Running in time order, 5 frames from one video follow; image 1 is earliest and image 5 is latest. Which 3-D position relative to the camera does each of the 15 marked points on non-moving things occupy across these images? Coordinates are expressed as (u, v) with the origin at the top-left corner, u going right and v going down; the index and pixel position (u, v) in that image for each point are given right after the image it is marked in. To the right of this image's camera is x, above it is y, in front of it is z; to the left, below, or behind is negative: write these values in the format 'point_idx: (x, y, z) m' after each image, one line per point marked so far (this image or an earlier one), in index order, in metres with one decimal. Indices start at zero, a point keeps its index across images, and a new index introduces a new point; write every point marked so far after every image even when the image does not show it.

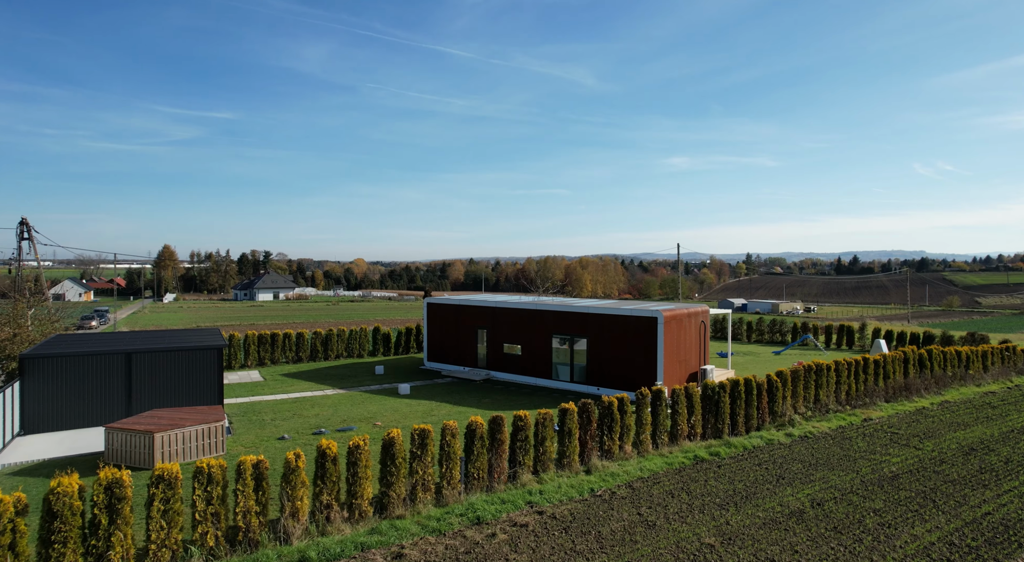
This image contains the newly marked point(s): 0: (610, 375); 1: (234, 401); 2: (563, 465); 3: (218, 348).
0: (+2.7, -2.7, +19.9) m
1: (-7.2, -3.1, +18.2) m
2: (+0.9, -3.2, +12.2) m
3: (-6.5, -1.5, +15.8) m
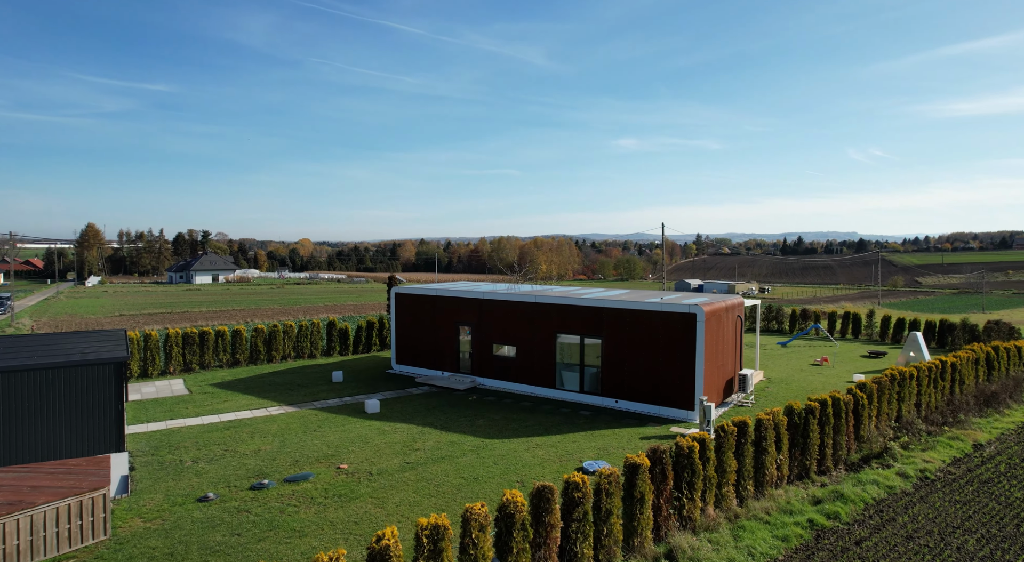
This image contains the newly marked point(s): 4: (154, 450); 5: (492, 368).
0: (+2.7, -2.4, +15.9) m
1: (-7.1, -2.8, +13.5) m
2: (+1.4, -3.1, +8.1) m
3: (-6.2, -1.3, +11.1) m
4: (-6.3, -2.9, +12.1) m
5: (-0.5, -2.2, +17.8) m
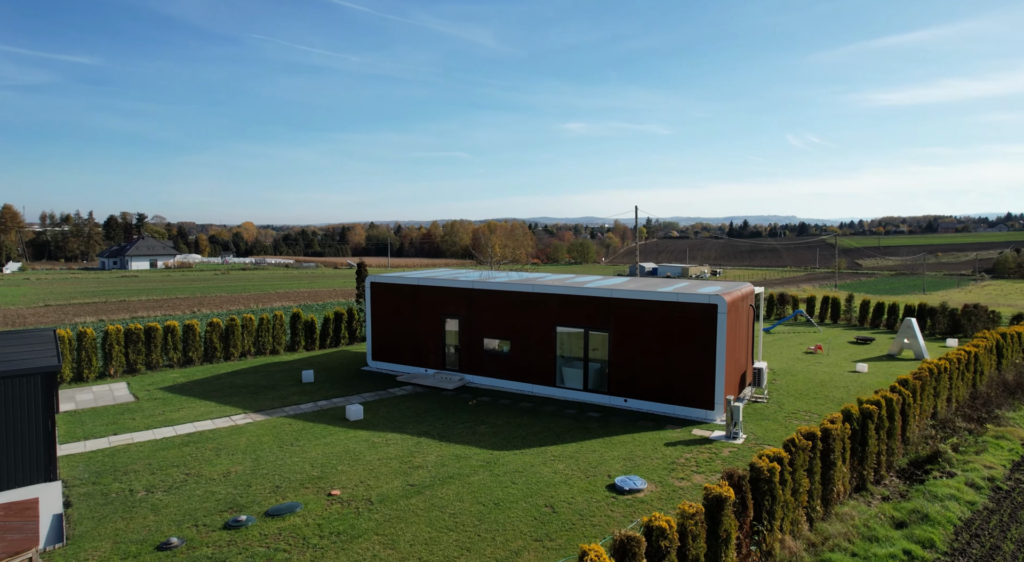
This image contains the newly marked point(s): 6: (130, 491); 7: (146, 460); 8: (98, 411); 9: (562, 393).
0: (+2.7, -2.1, +14.4) m
1: (-7.0, -2.7, +11.3) m
2: (+2.0, -3.0, +6.6) m
3: (-5.9, -1.2, +8.9) m
4: (-6.0, -2.8, +10.0) m
5: (-0.7, -1.9, +16.1) m
6: (-5.2, -2.9, +9.5) m
7: (-5.6, -2.7, +10.7) m
8: (-8.0, -2.5, +13.5) m
9: (+1.1, -2.4, +15.1) m
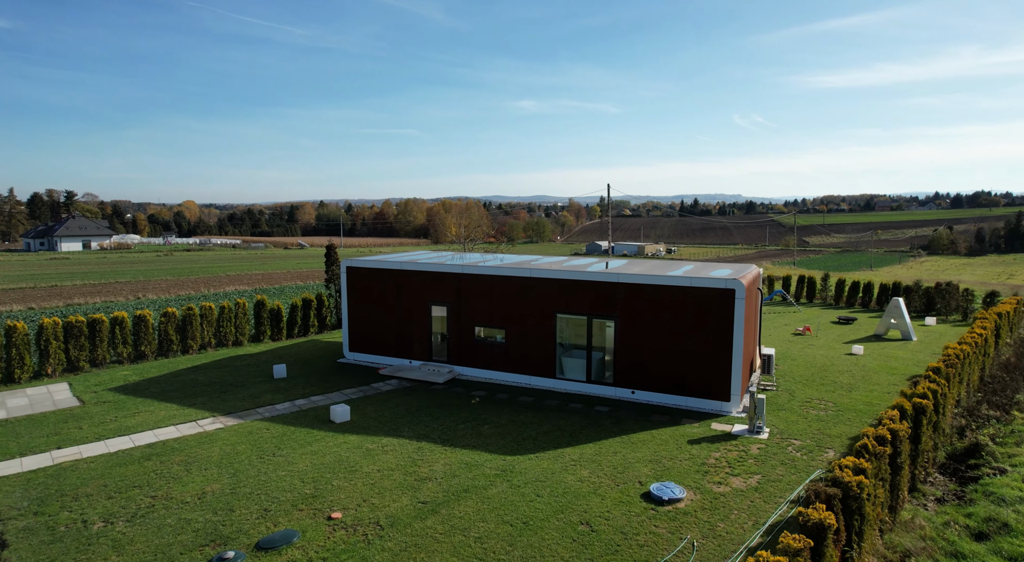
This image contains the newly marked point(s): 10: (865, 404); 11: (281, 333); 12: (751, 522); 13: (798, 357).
0: (+2.7, -1.8, +13.4) m
1: (-6.7, -2.5, +9.7) m
2: (+2.5, -2.9, +5.5) m
3: (-5.5, -1.1, +7.3) m
4: (-5.7, -2.7, +8.4) m
5: (-0.8, -1.6, +14.8) m
6: (-4.8, -2.7, +8.0) m
7: (-5.3, -2.6, +9.1) m
8: (-7.9, -2.3, +11.8) m
9: (+1.0, -2.1, +14.0) m
10: (+7.0, -2.4, +14.0) m
11: (-6.1, -1.4, +18.7) m
12: (+2.9, -2.9, +8.5) m
13: (+7.4, -2.0, +18.1) m
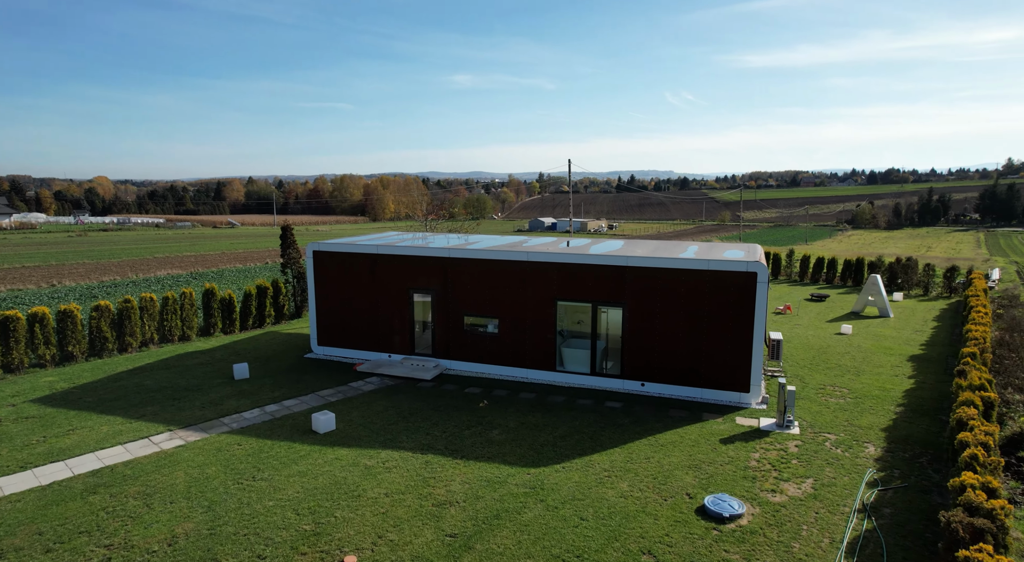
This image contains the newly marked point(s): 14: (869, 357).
0: (+2.6, -1.5, +12.3) m
1: (-6.4, -2.5, +7.7) m
2: (+3.2, -2.8, +4.5) m
3: (-5.0, -1.1, +5.5) m
4: (-5.2, -2.6, +6.6) m
5: (-0.9, -1.3, +13.4) m
6: (-4.3, -2.7, +6.3) m
7: (-4.9, -2.5, +7.3) m
8: (-7.7, -2.2, +9.7) m
9: (+1.0, -1.8, +12.8) m
10: (+7.0, -2.0, +13.3) m
11: (-6.6, -1.0, +16.8) m
12: (+3.3, -2.8, +7.5) m
13: (+6.9, -1.4, +17.4) m
14: (+8.1, -1.7, +15.8) m
